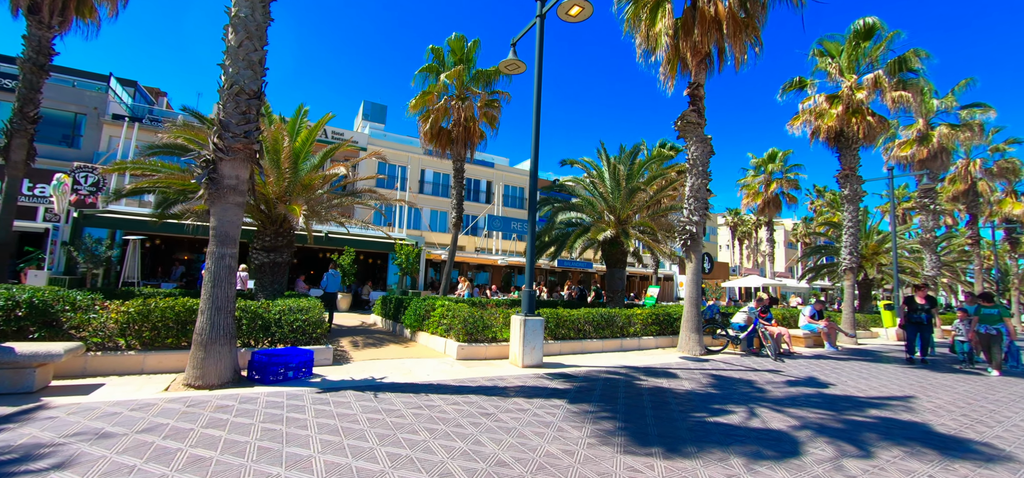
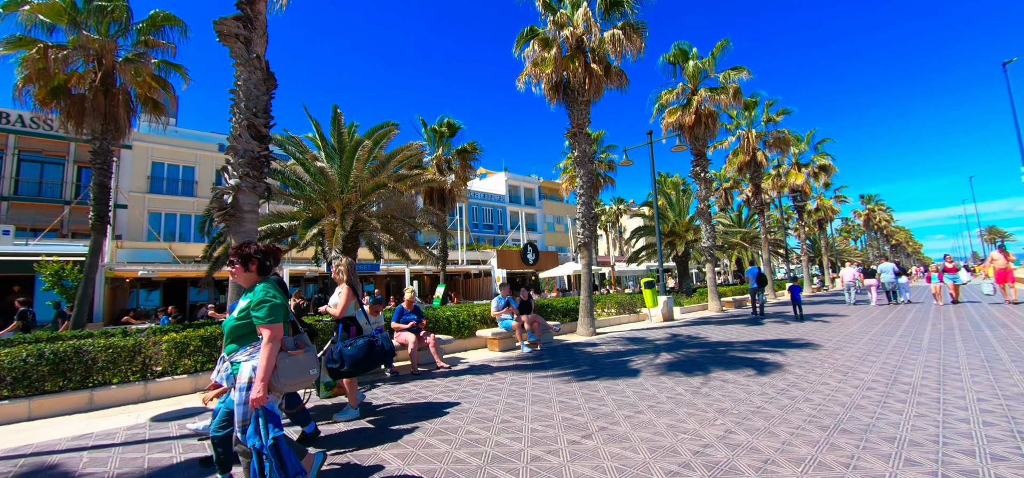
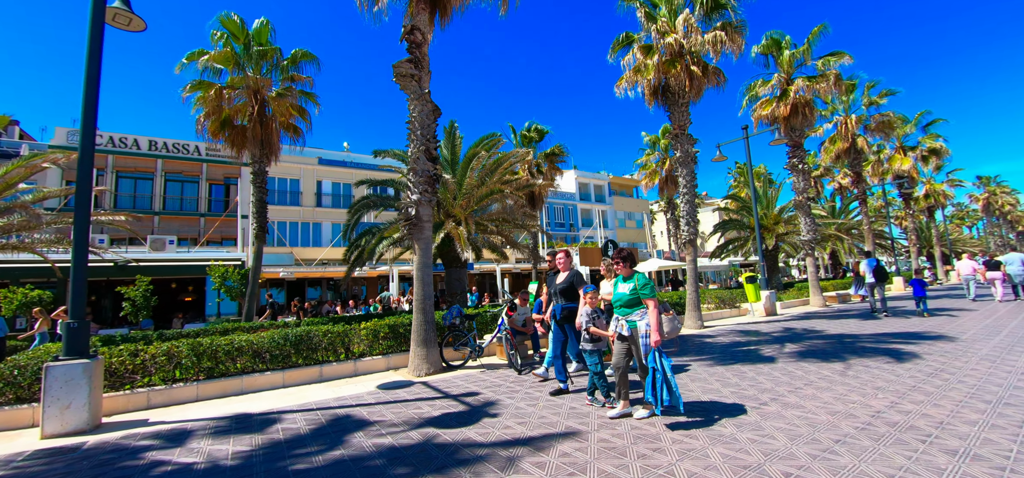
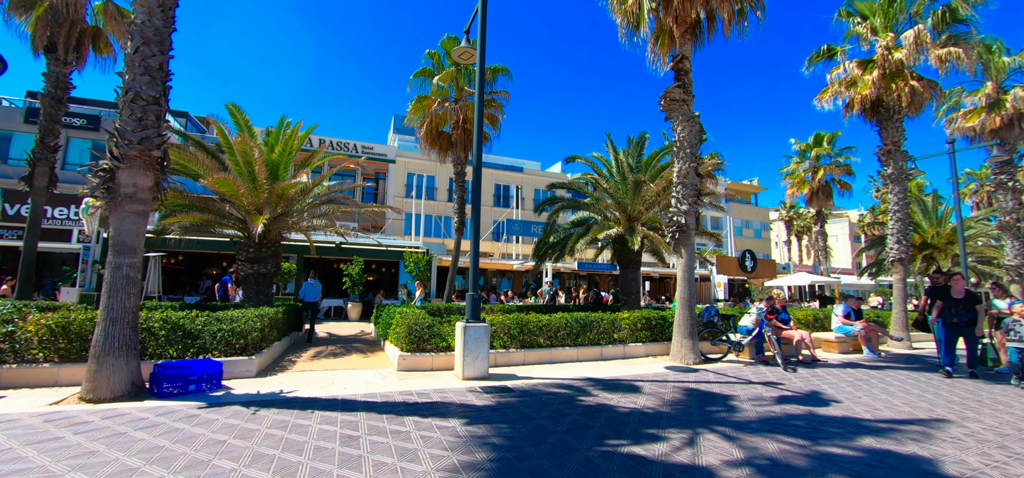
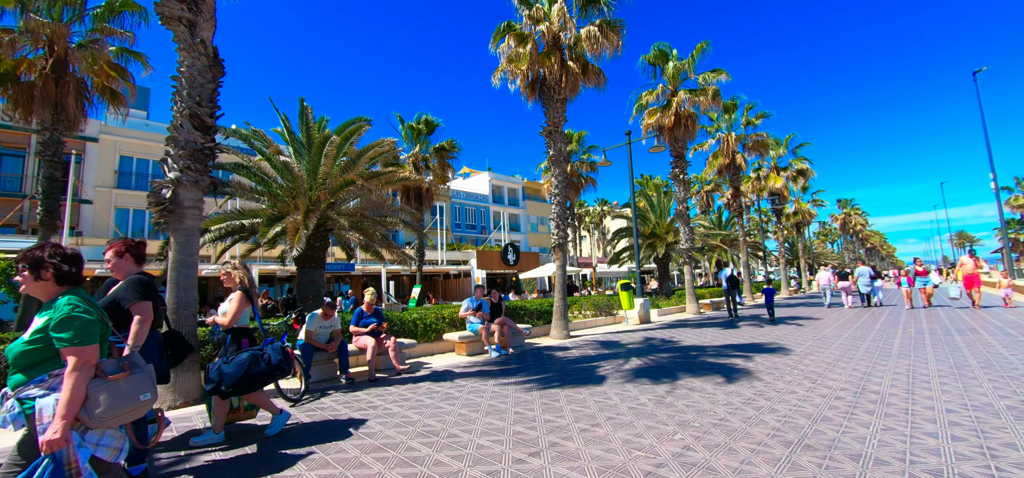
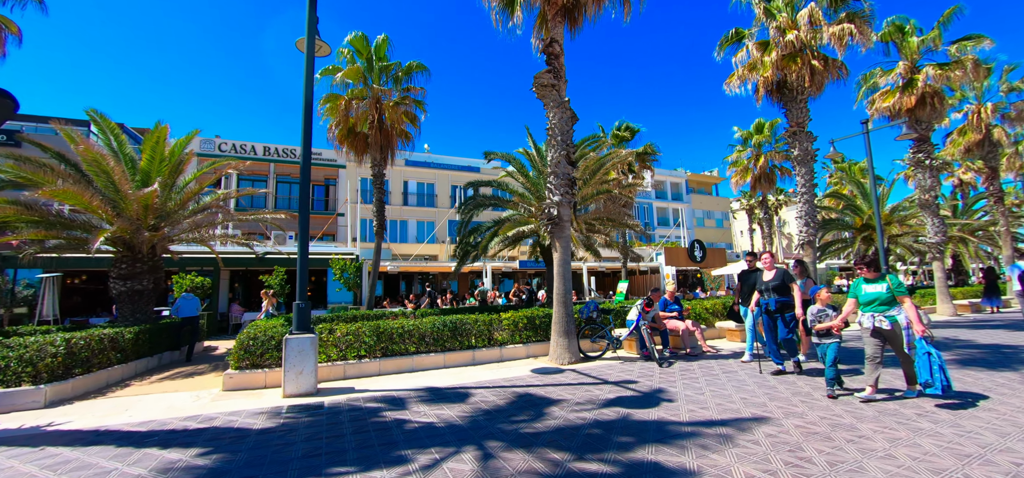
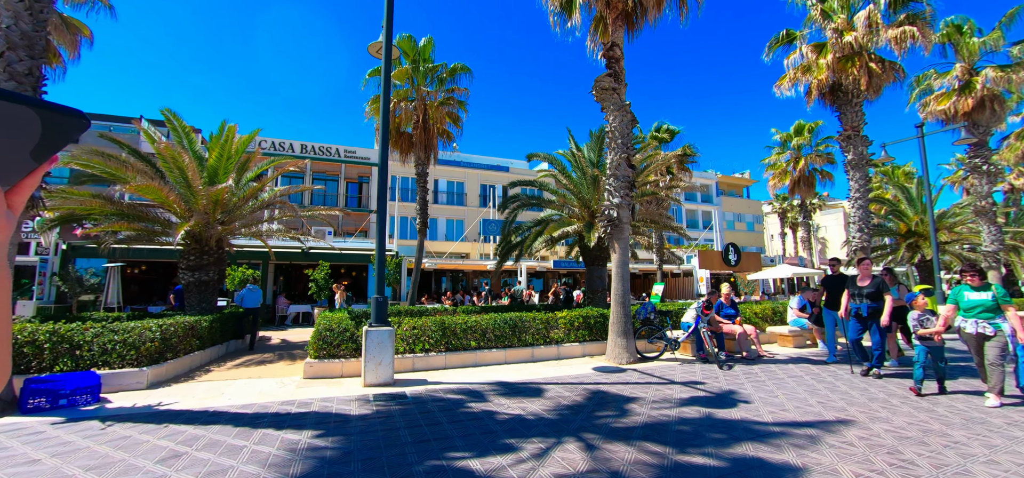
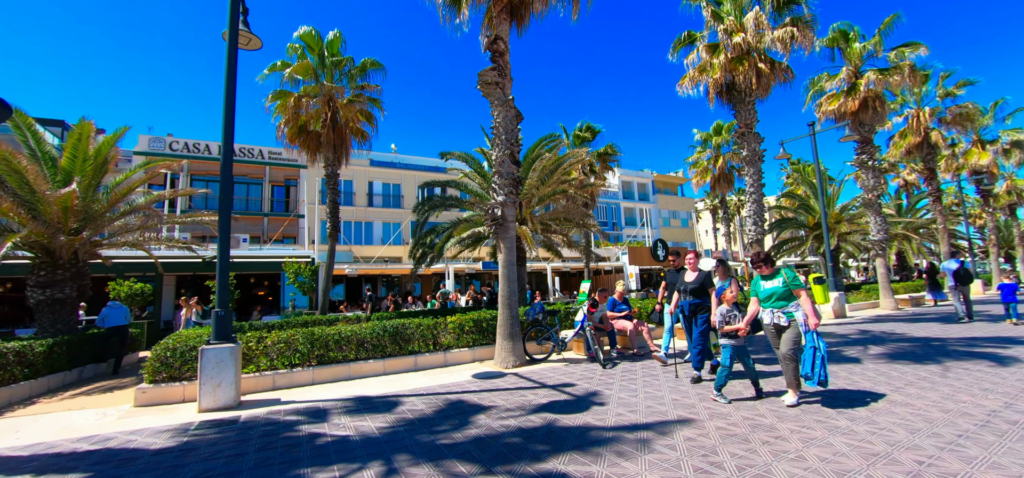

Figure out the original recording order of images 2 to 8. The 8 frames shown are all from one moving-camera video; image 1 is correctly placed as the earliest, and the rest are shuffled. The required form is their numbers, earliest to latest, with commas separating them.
4, 7, 6, 8, 3, 2, 5
